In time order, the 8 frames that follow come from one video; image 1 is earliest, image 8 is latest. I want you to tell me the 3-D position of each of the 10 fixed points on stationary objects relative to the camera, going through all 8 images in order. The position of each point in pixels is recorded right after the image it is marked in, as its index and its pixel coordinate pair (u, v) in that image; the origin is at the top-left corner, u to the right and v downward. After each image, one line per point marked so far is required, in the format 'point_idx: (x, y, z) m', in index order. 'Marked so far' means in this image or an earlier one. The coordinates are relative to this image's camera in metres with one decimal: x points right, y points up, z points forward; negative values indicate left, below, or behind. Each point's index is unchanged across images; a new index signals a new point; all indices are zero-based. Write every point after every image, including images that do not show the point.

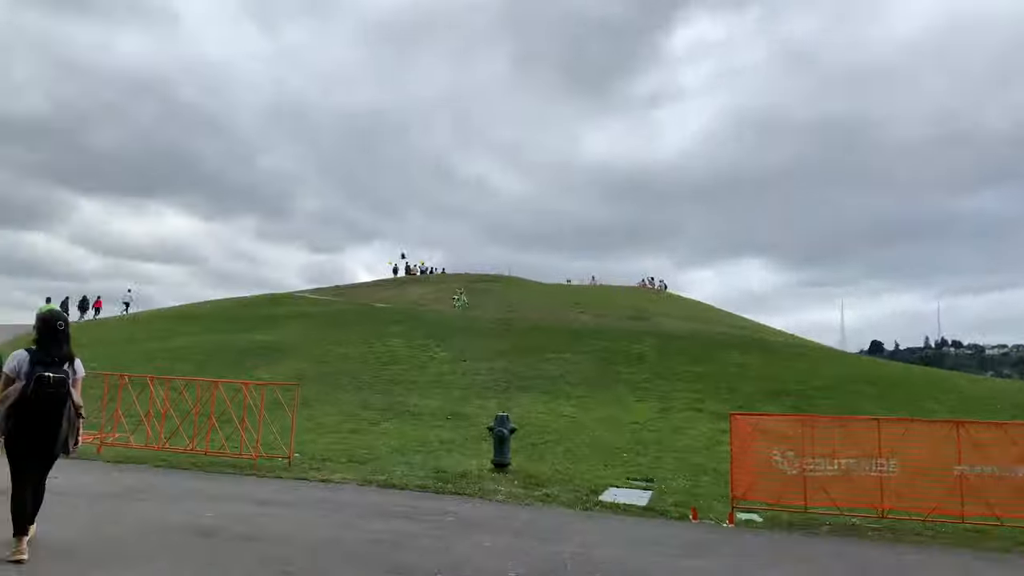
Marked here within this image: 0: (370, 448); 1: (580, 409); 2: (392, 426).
0: (-2.6, -3.0, +15.1) m
1: (+1.6, -3.0, +19.5) m
2: (-2.6, -3.0, +17.8) m
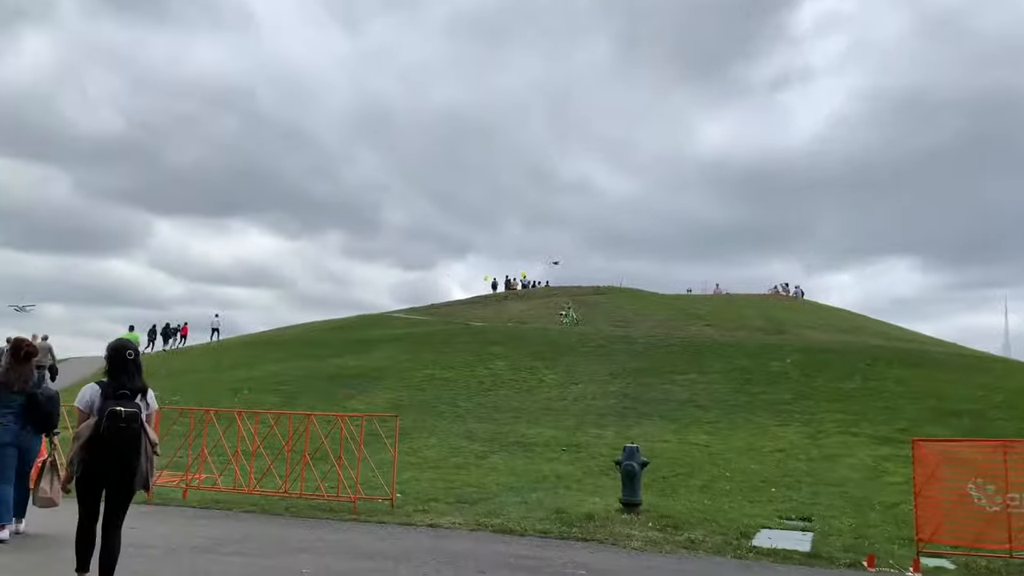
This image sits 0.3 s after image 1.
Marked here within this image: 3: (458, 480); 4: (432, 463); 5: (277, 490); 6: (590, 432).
0: (-0.5, -3.2, +13.6) m
1: (+4.2, -3.2, +17.4) m
2: (-0.2, -3.3, +16.2) m
3: (-0.9, -3.2, +14.0) m
4: (-1.5, -3.3, +15.6) m
5: (-3.5, -3.0, +12.4) m
6: (+1.8, -3.3, +19.0) m
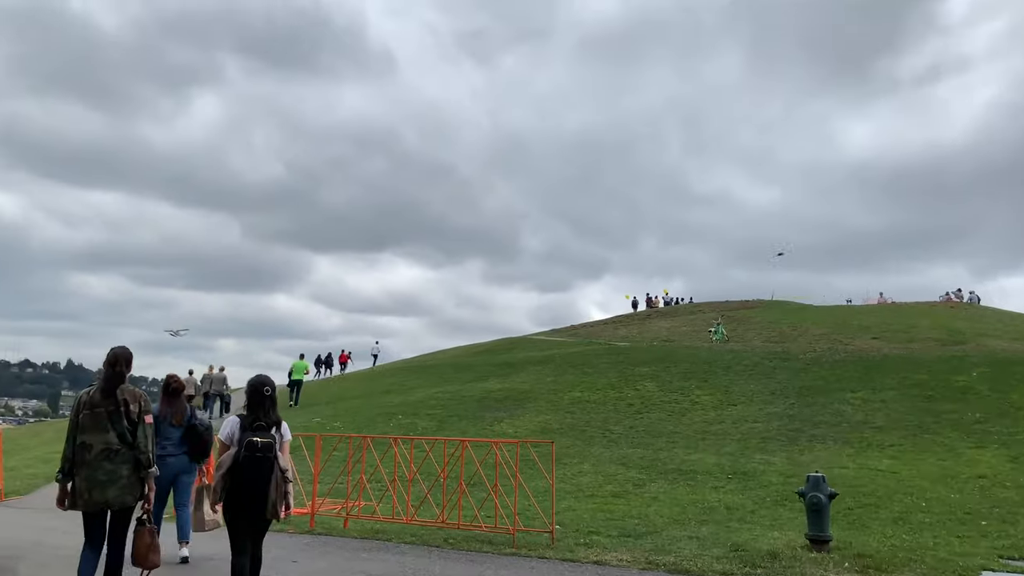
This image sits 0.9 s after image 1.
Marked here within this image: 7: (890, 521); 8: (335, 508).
0: (+2.0, -3.5, +12.7) m
1: (+7.3, -3.3, +15.7) m
2: (+2.8, -3.7, +15.2) m
3: (+1.7, -3.5, +13.1) m
4: (+1.4, -3.6, +14.9) m
5: (-1.1, -3.4, +12.0) m
6: (+5.2, -3.6, +17.6) m
7: (+5.4, -3.3, +11.8) m
8: (-3.0, -3.7, +13.9) m
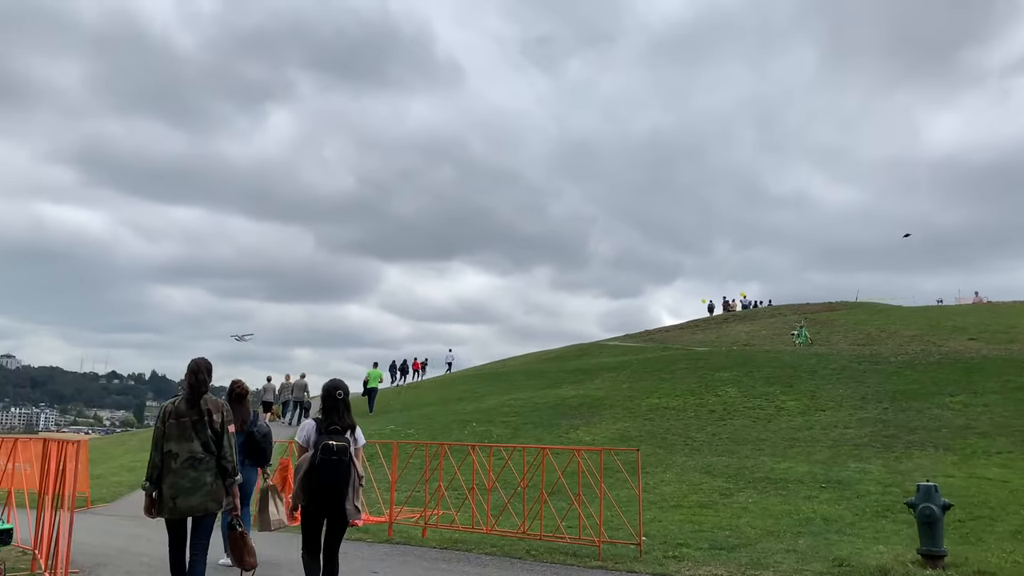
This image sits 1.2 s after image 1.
0: (+3.2, -3.5, +12.0) m
1: (+8.7, -3.3, +14.6) m
2: (+4.2, -3.7, +14.5) m
3: (+3.0, -3.5, +12.5) m
4: (+2.8, -3.7, +14.3) m
5: (+0.1, -3.4, +11.7) m
6: (+6.8, -3.6, +16.7) m
7: (+6.5, -3.2, +10.9) m
8: (-1.6, -3.8, +13.6) m
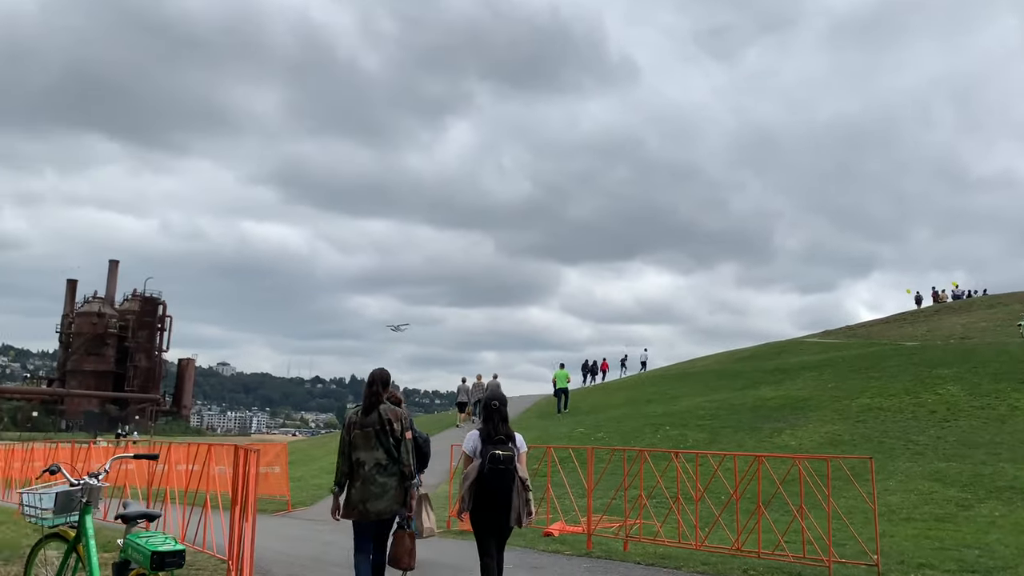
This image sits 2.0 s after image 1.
0: (+6.0, -3.3, +10.6) m
1: (+12.0, -2.9, +11.9) m
2: (+7.5, -3.4, +12.8) m
3: (+5.9, -3.4, +11.1) m
4: (+6.1, -3.5, +12.9) m
5: (+2.8, -3.4, +10.9) m
6: (+10.5, -3.2, +14.4) m
7: (+9.0, -3.0, +8.7) m
8: (+1.6, -3.8, +13.2) m
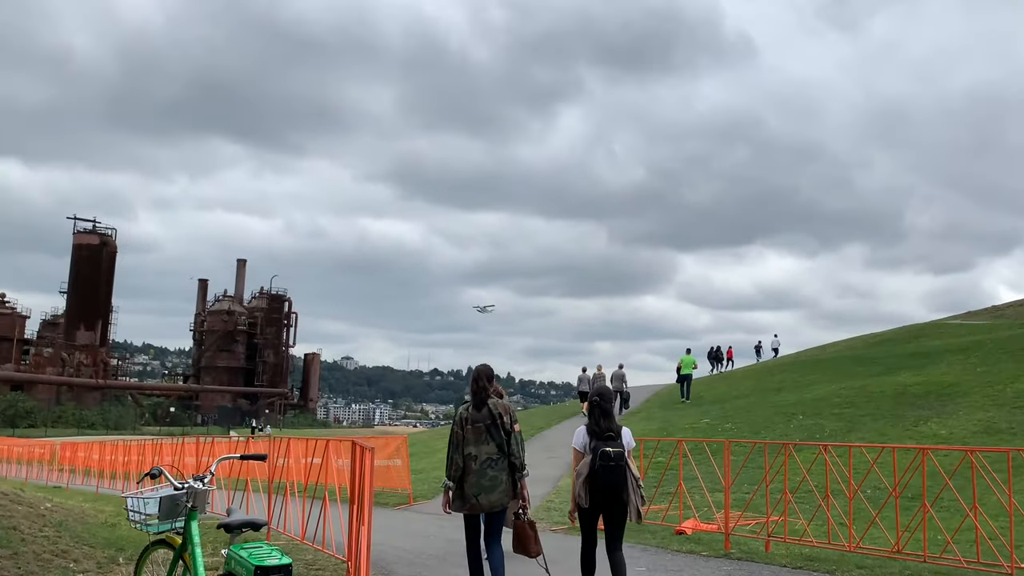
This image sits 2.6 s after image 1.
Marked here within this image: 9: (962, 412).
0: (+7.5, -2.9, +8.8) m
1: (+13.5, -2.3, +9.3) m
2: (+9.3, -2.9, +10.8) m
3: (+7.4, -2.9, +9.4) m
4: (+7.9, -3.0, +11.1) m
5: (+4.4, -3.0, +9.5) m
6: (+12.5, -2.6, +12.0) m
7: (+10.2, -2.5, +6.6) m
8: (+3.5, -3.4, +12.0) m
9: (+11.0, -3.0, +19.9) m
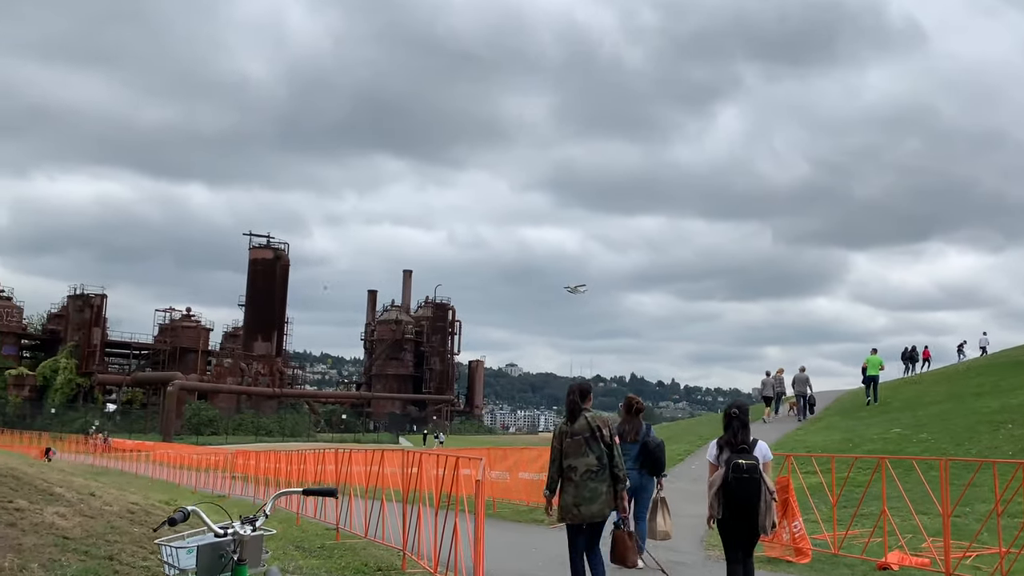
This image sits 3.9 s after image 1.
0: (+9.1, -2.7, +6.2) m
1: (+15.1, -1.9, +5.6) m
2: (+11.2, -2.7, +7.9) m
3: (+9.1, -2.7, +6.8) m
4: (+9.8, -2.8, +8.4) m
5: (+6.1, -2.9, +7.6) m
6: (+14.5, -2.3, +8.4) m
7: (+11.2, -2.2, +3.6) m
8: (+5.8, -3.3, +10.1) m
9: (+14.6, -2.7, +16.4) m
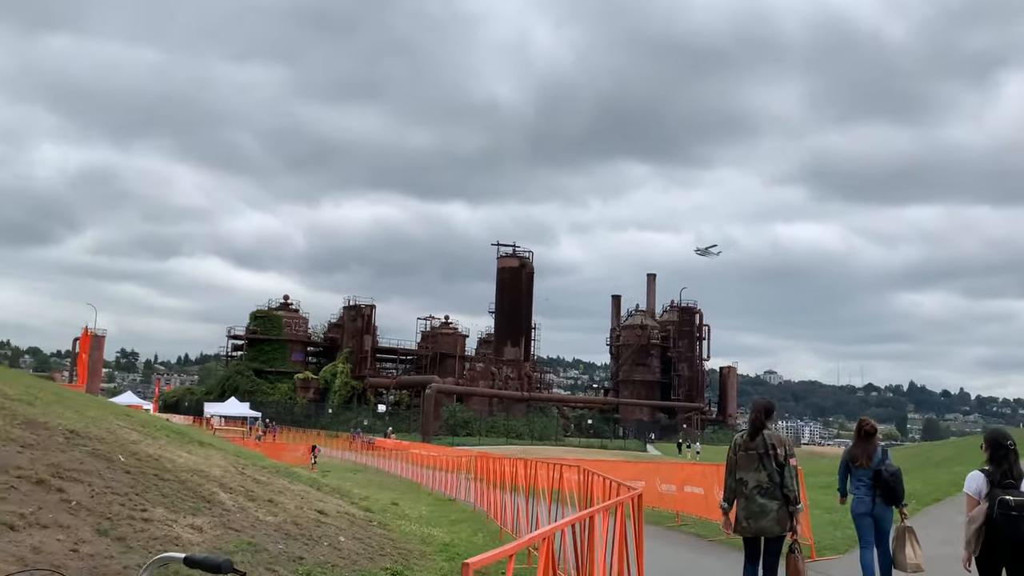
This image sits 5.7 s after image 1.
0: (+10.3, -2.4, +2.9) m
1: (+15.8, -1.5, +0.5) m
2: (+12.8, -2.4, +3.8) m
3: (+10.4, -2.4, +3.4) m
4: (+11.6, -2.5, +4.7) m
5: (+7.9, -2.7, +5.0) m
6: (+16.1, -1.9, +3.4) m
7: (+11.5, -1.8, -0.3) m
8: (+8.3, -3.2, +7.5) m
9: (+18.5, -2.3, +11.0) m
